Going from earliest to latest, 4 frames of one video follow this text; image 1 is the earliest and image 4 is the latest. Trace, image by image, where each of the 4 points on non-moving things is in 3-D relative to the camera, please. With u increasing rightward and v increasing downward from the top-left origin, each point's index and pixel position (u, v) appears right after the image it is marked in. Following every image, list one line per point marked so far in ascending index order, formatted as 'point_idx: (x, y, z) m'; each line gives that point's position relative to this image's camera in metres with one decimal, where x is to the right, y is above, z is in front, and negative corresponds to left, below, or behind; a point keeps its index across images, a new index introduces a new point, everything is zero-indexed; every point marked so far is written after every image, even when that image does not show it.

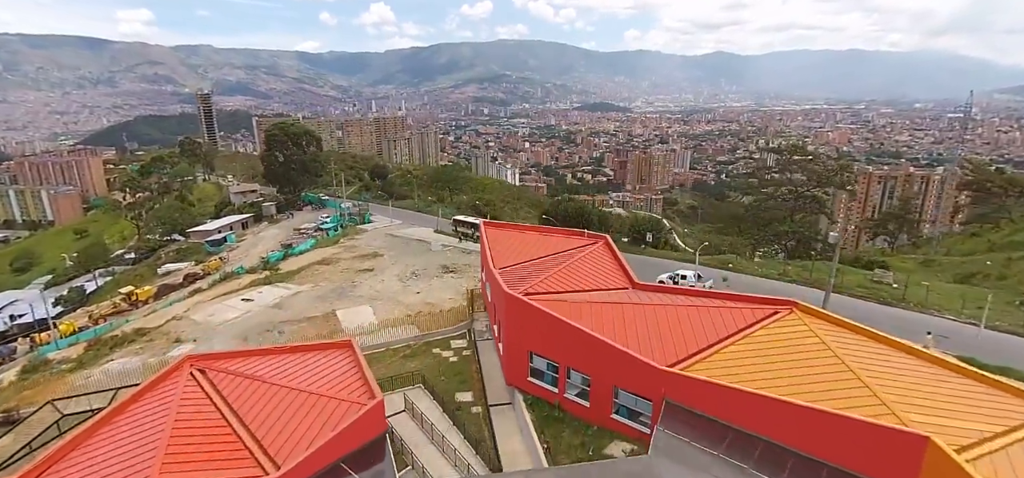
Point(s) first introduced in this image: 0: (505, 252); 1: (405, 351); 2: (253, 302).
0: (-0.2, -0.4, +14.0) m
1: (-3.0, -3.2, +13.8) m
2: (-9.9, -2.4, +18.7) m
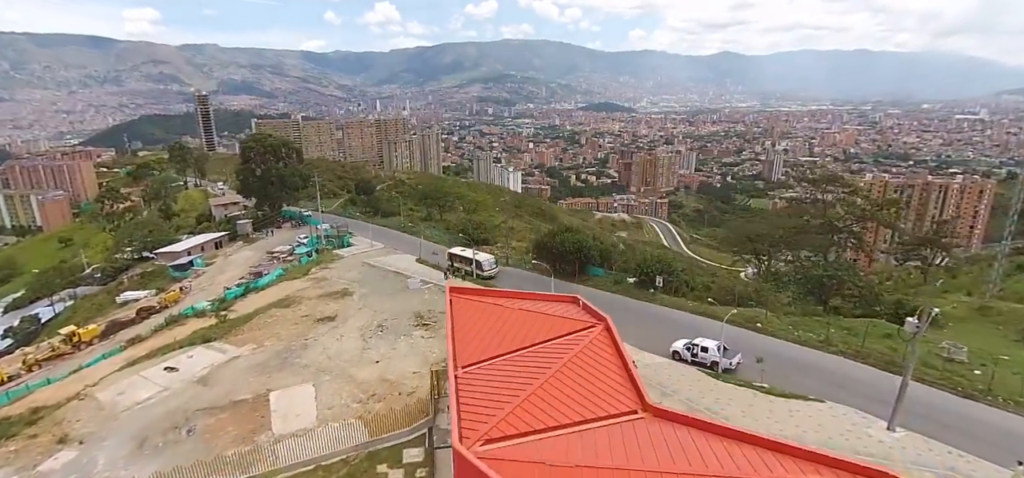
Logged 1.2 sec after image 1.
0: (-0.9, -2.2, +10.6) m
1: (-3.7, -5.0, +10.5) m
2: (-10.5, -4.2, +15.4) m
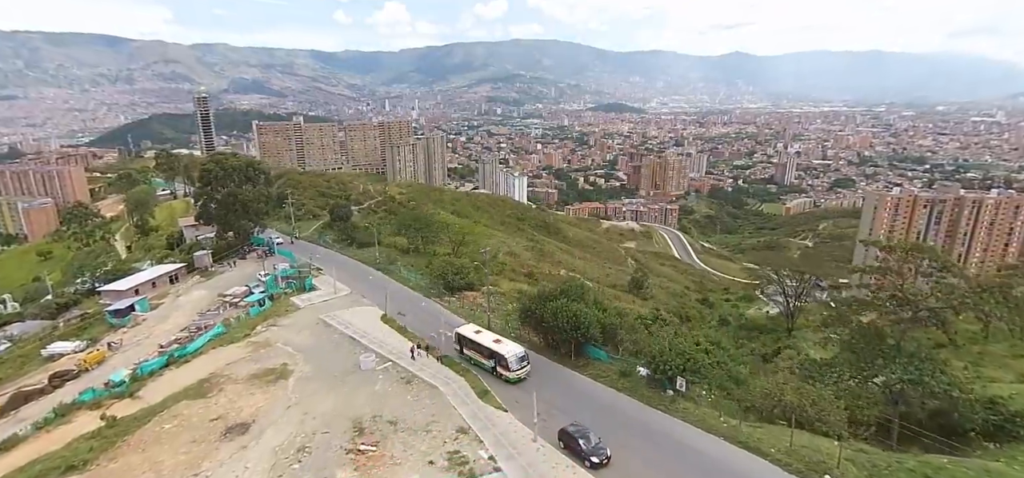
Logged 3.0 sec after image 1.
0: (-1.9, -4.8, +5.7) m
1: (-4.7, -7.6, +5.7) m
2: (-11.5, -6.7, +10.7) m
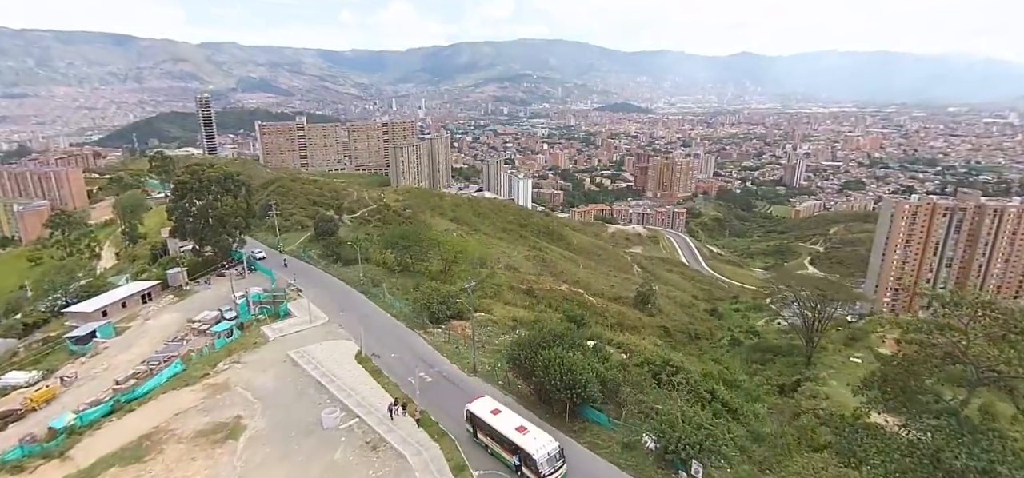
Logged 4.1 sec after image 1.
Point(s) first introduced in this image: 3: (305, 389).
0: (-2.5, -6.1, +3.2) m
1: (-5.4, -8.8, +3.2) m
2: (-12.0, -7.9, +8.2) m
3: (-8.0, -5.7, +19.0) m
